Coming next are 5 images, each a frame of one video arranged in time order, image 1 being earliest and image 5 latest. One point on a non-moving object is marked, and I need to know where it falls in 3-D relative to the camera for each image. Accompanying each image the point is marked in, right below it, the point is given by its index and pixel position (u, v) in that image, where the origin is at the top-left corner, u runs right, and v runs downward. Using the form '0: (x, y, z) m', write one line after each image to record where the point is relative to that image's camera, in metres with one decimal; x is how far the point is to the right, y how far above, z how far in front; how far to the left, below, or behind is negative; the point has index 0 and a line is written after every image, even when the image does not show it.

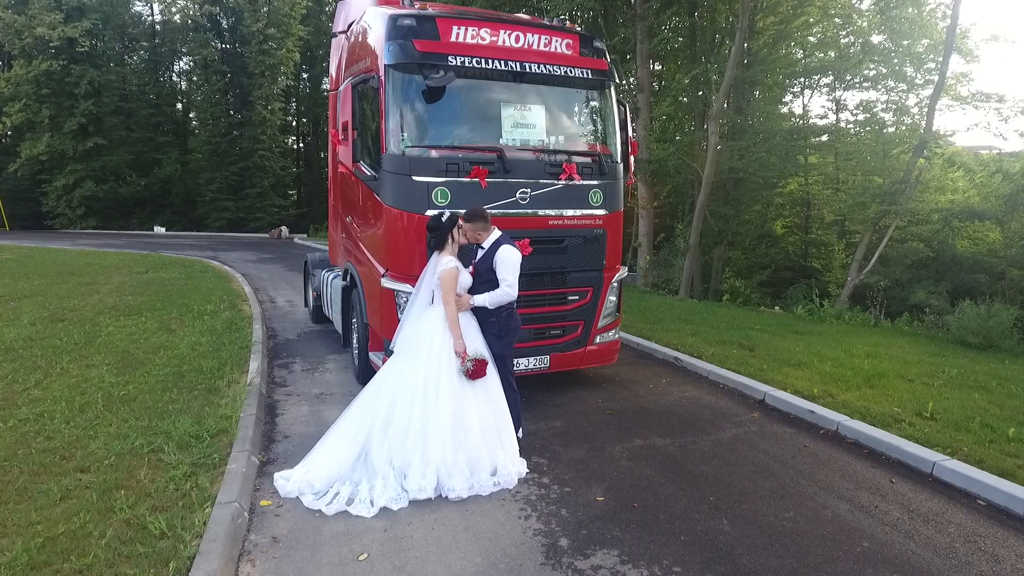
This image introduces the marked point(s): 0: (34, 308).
0: (-6.1, -0.2, +9.3) m
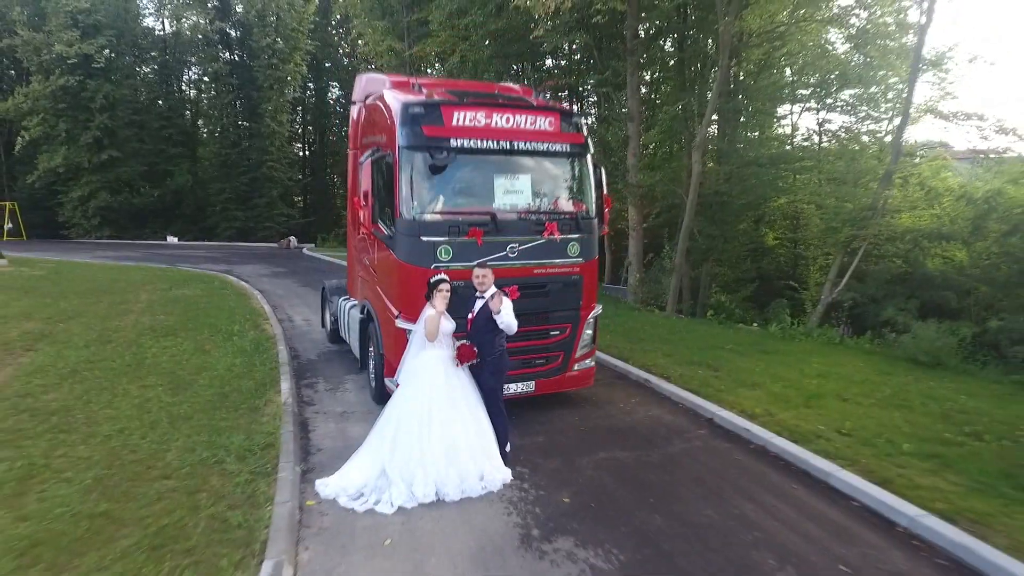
0: (-6.2, -0.6, +10.4) m
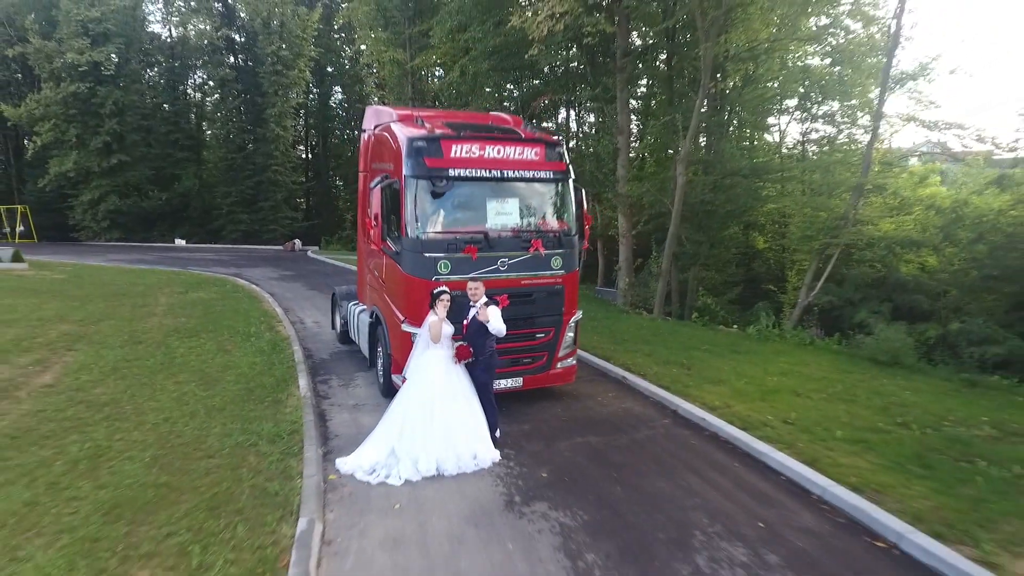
0: (-6.2, -0.6, +11.4) m
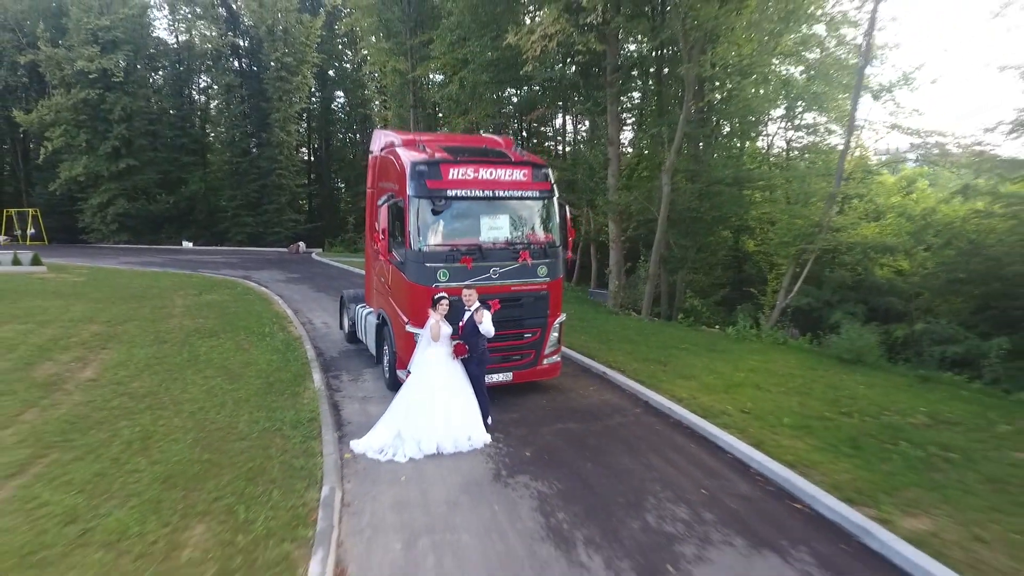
0: (-6.3, -0.7, +12.3) m
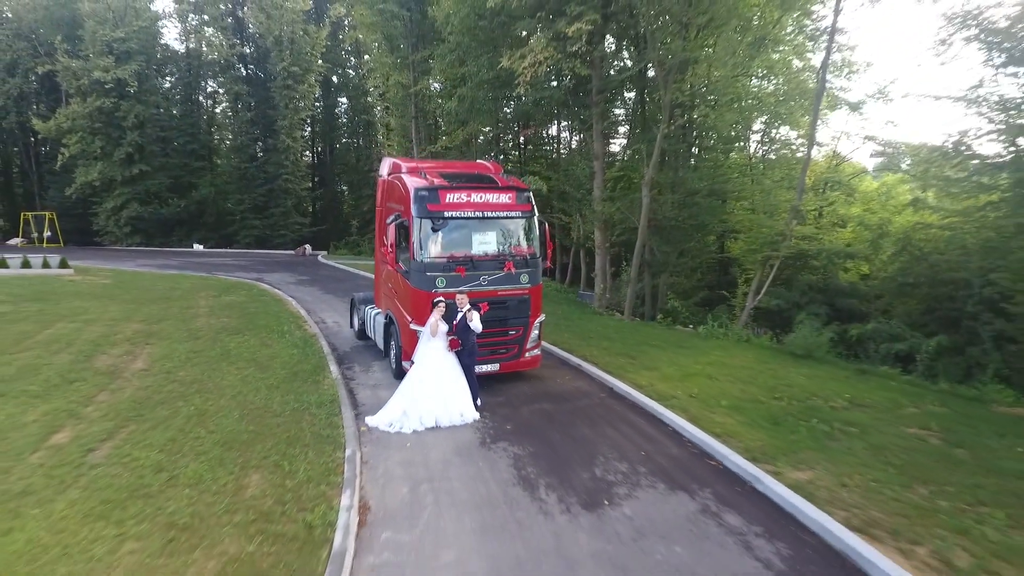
0: (-6.5, -0.8, +13.9) m
